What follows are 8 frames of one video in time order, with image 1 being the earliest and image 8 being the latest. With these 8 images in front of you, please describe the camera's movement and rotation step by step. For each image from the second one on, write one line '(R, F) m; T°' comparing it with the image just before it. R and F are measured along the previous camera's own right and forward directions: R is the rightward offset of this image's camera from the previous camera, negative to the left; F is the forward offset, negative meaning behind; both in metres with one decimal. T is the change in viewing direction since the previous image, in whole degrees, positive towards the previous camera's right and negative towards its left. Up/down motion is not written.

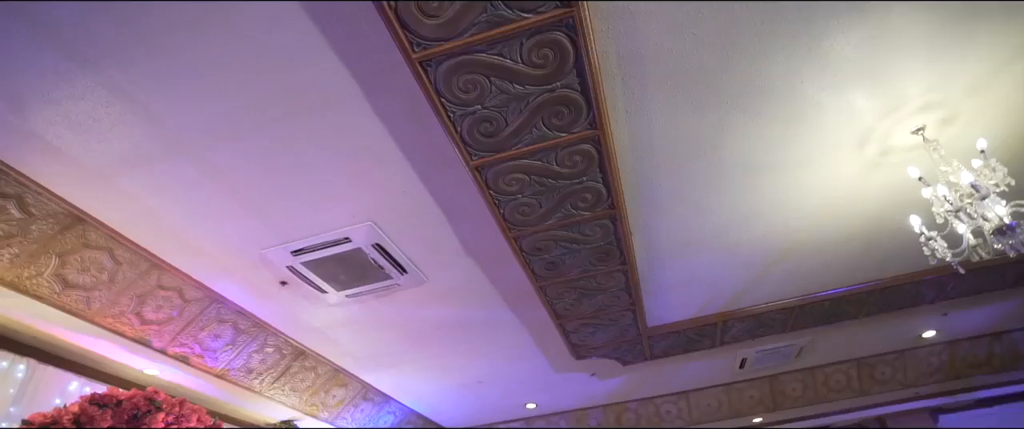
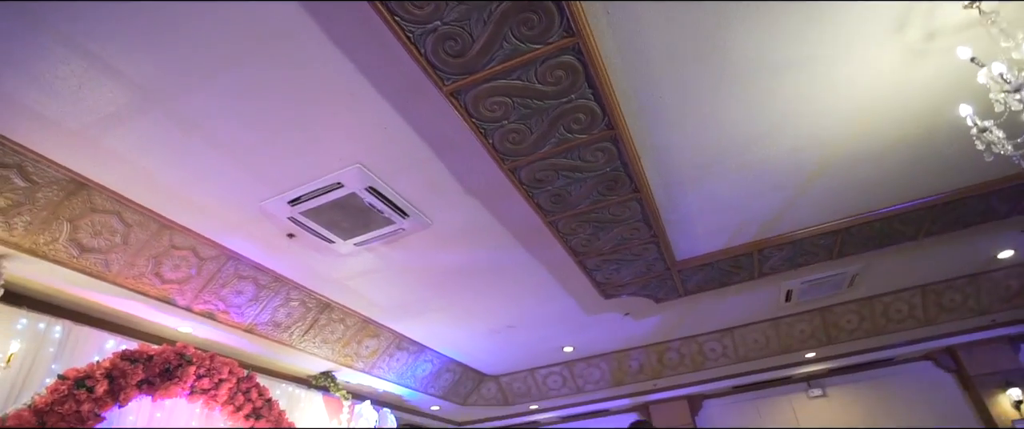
(+0.4, +0.2) m; -6°
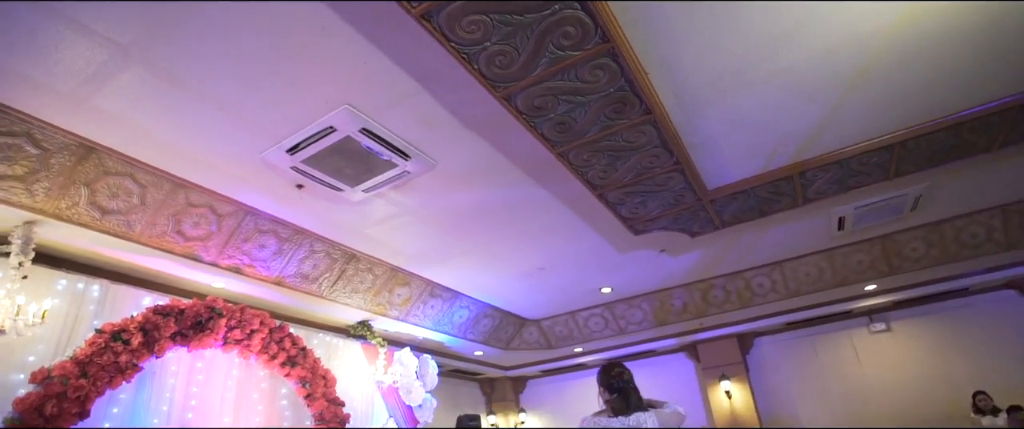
(+0.3, +0.2) m; -6°
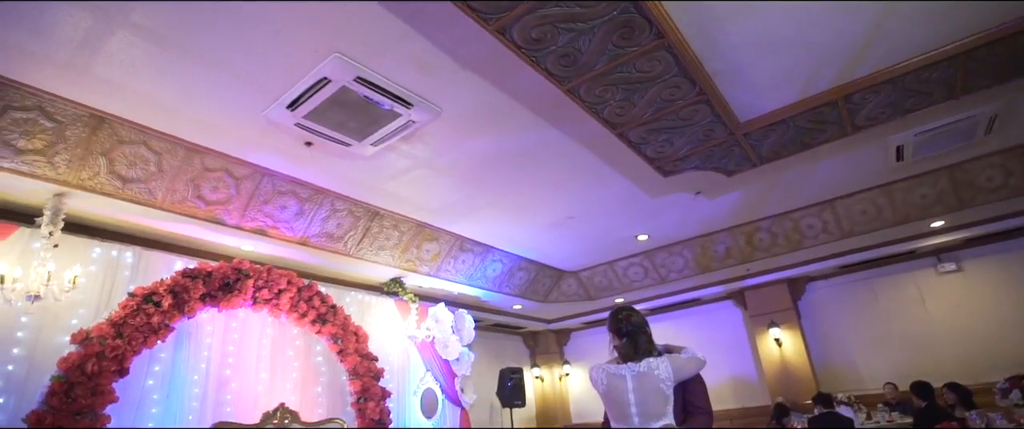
(+0.3, +0.2) m; -6°
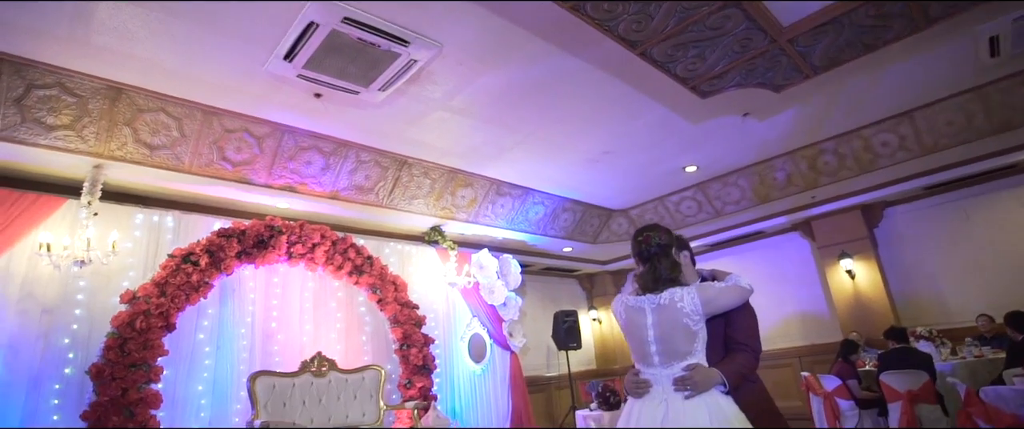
(+0.4, +0.2) m; -8°
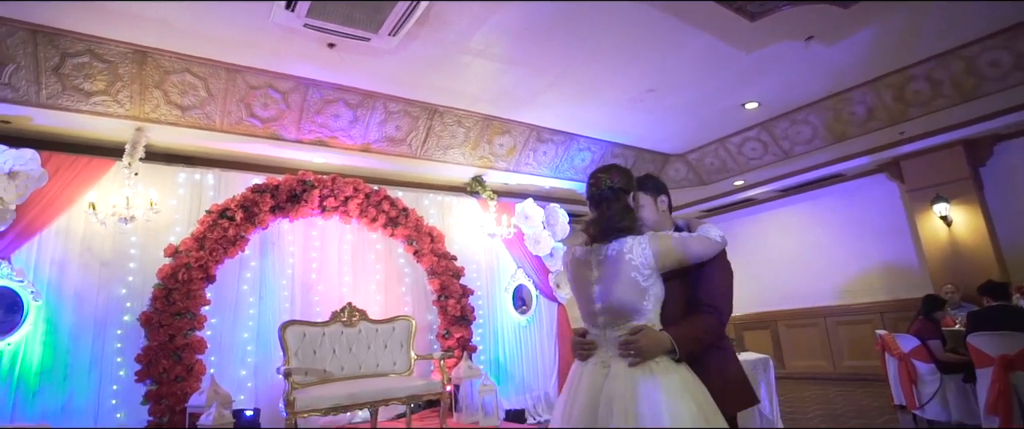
(+0.4, +0.2) m; -9°
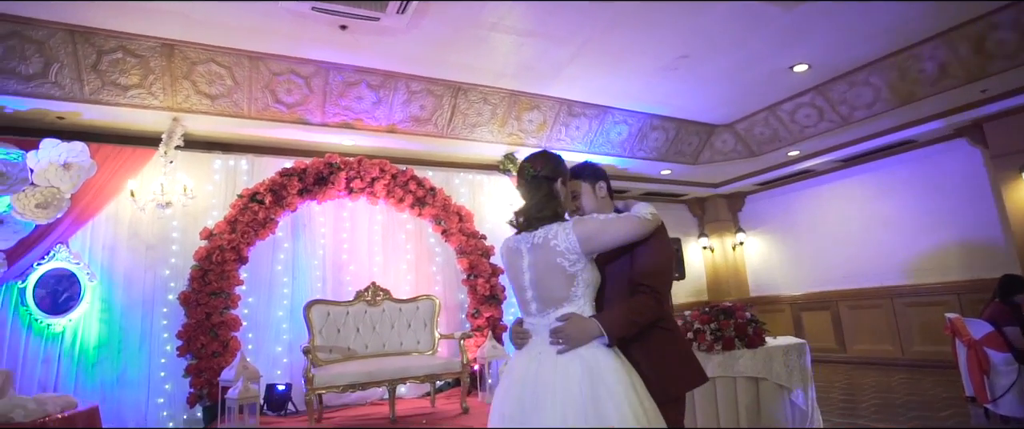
(+0.3, +0.1) m; -7°
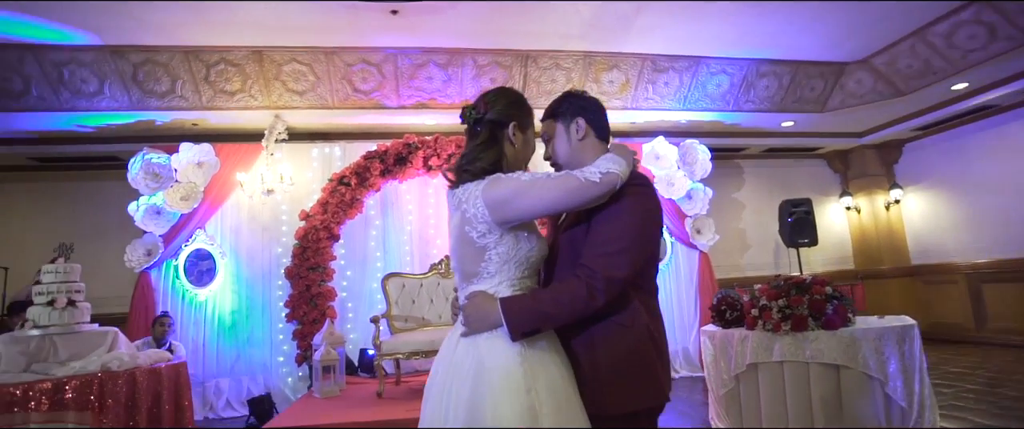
(+0.7, +0.2) m; -17°
